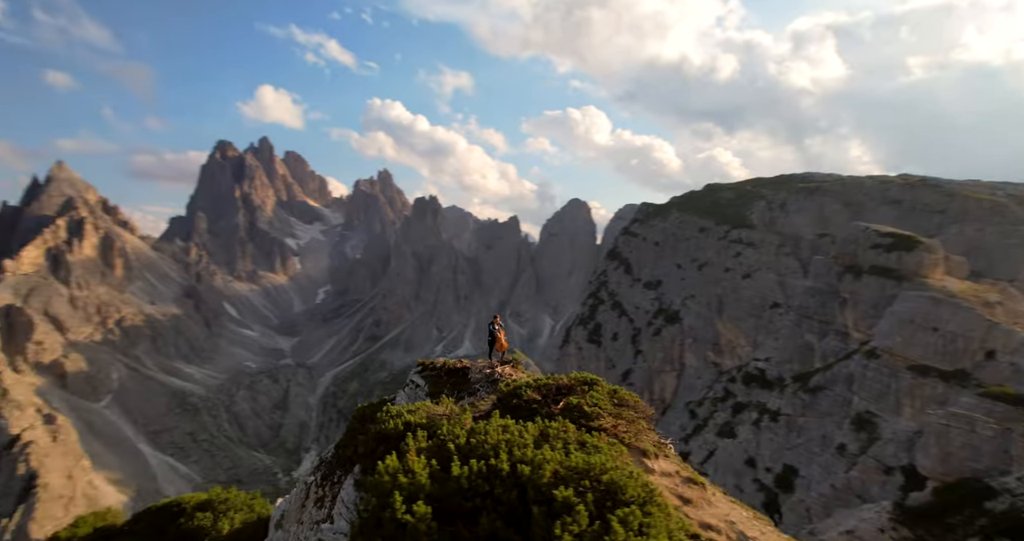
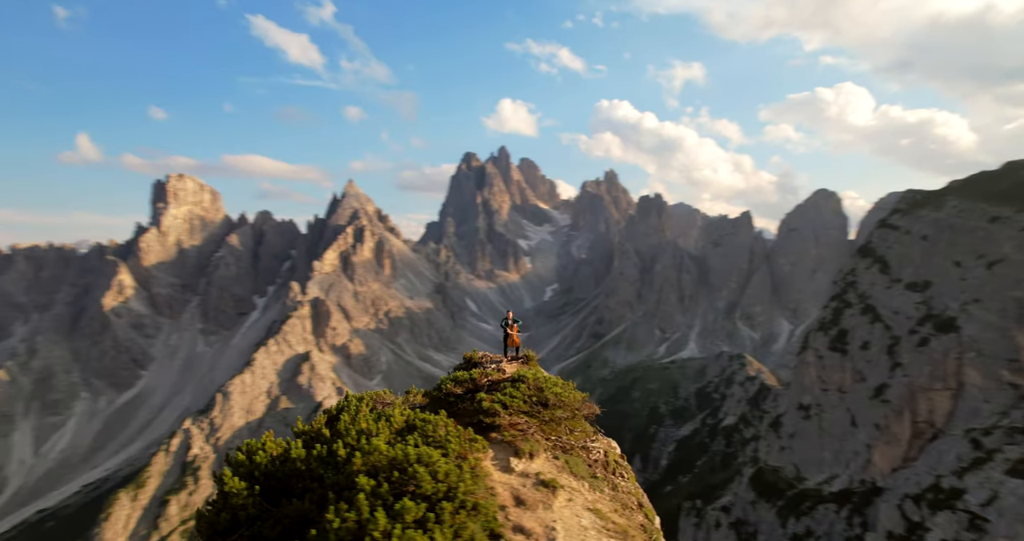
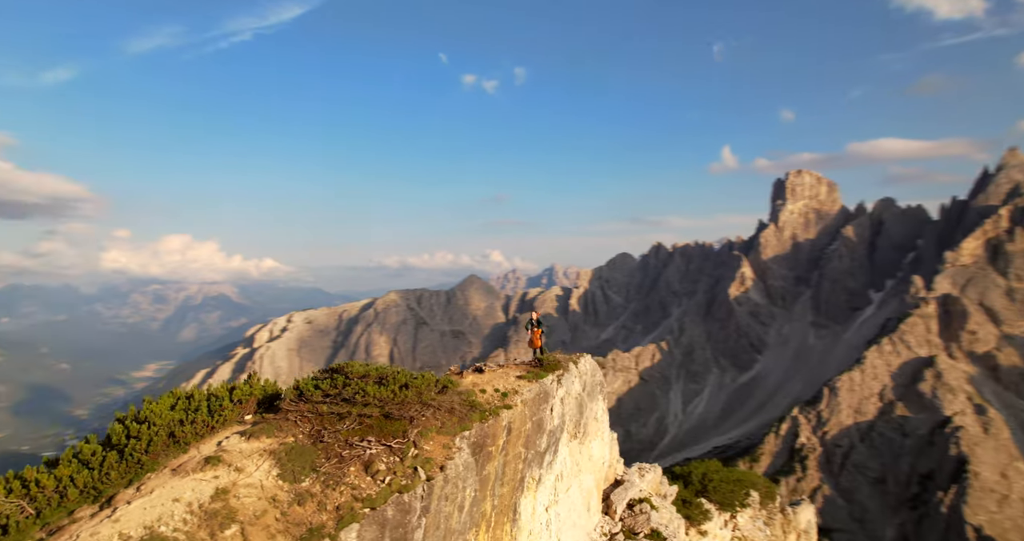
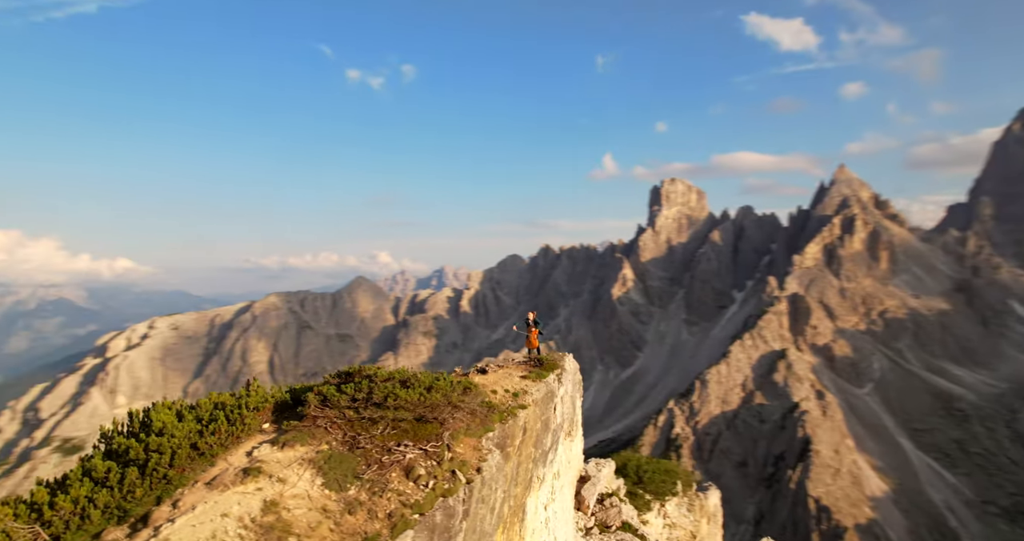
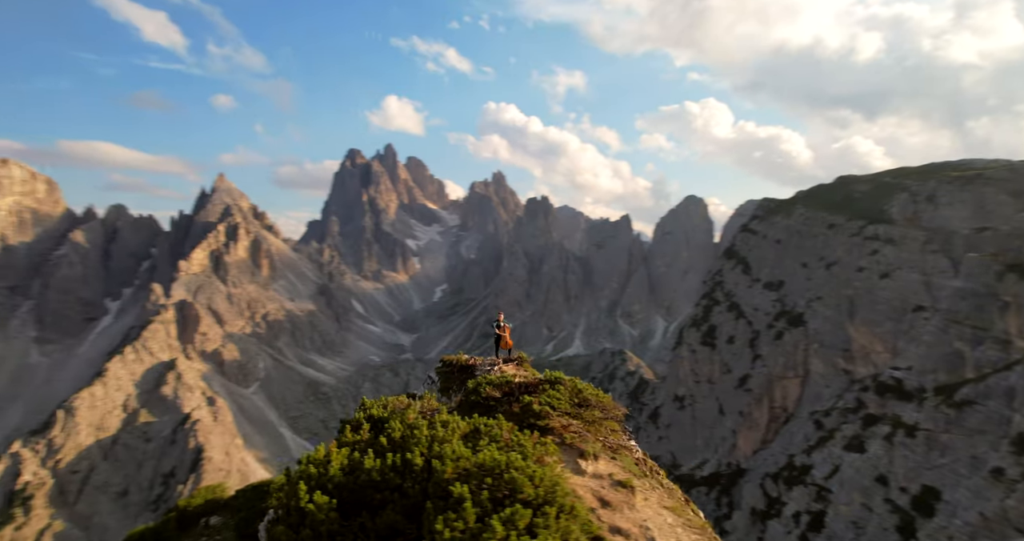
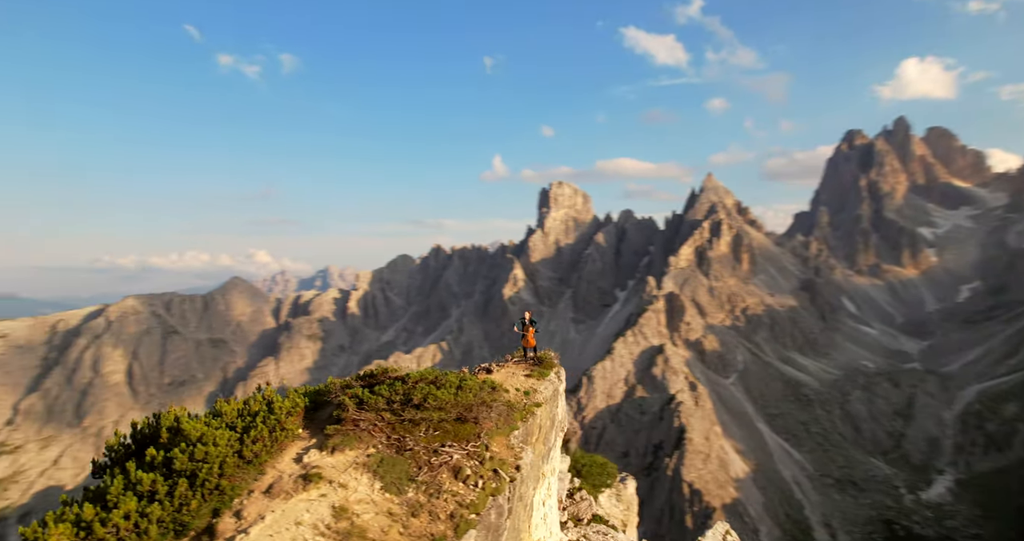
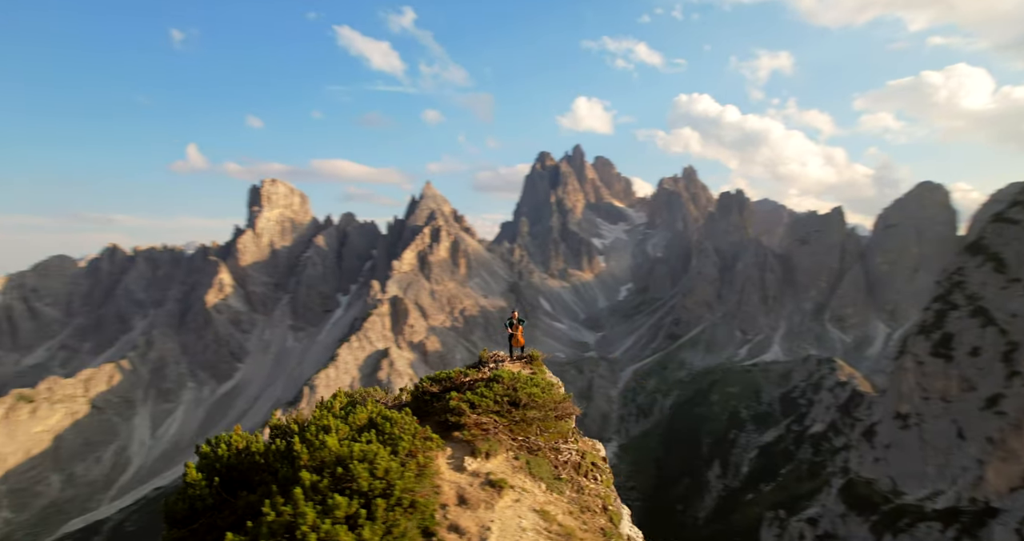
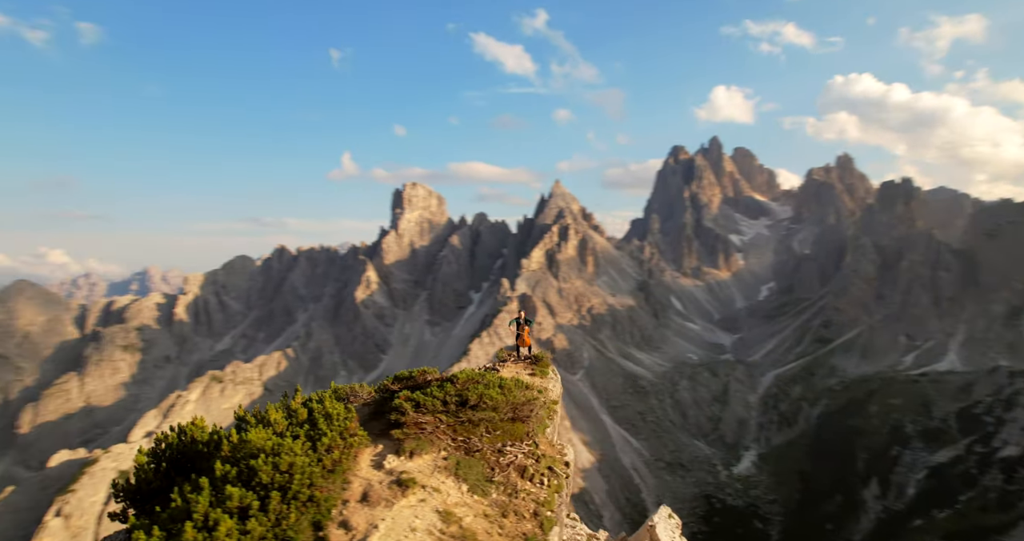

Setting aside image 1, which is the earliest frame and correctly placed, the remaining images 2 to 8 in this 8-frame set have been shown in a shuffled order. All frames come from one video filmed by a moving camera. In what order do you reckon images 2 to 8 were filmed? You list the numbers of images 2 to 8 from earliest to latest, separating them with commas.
5, 2, 7, 8, 6, 4, 3
